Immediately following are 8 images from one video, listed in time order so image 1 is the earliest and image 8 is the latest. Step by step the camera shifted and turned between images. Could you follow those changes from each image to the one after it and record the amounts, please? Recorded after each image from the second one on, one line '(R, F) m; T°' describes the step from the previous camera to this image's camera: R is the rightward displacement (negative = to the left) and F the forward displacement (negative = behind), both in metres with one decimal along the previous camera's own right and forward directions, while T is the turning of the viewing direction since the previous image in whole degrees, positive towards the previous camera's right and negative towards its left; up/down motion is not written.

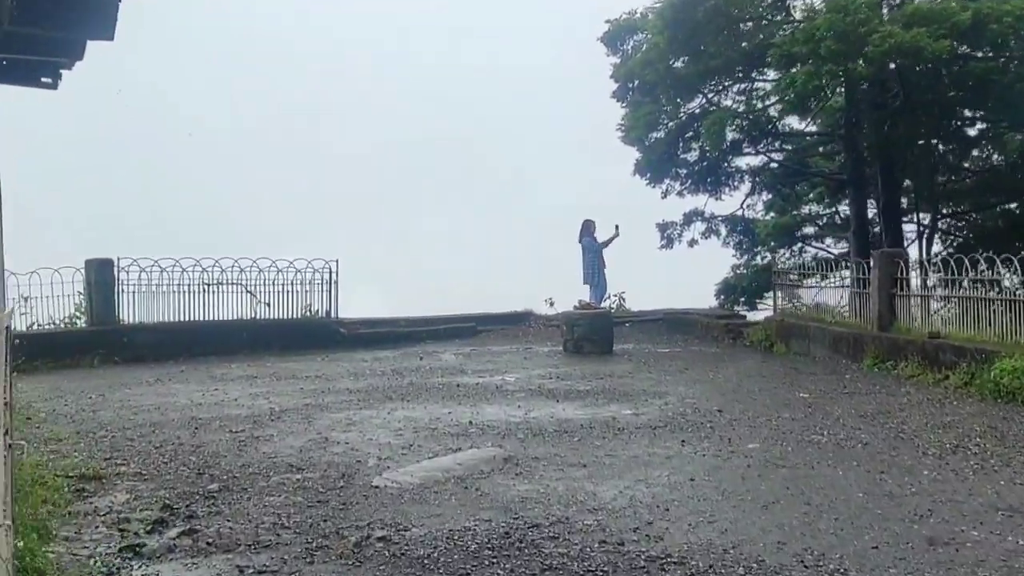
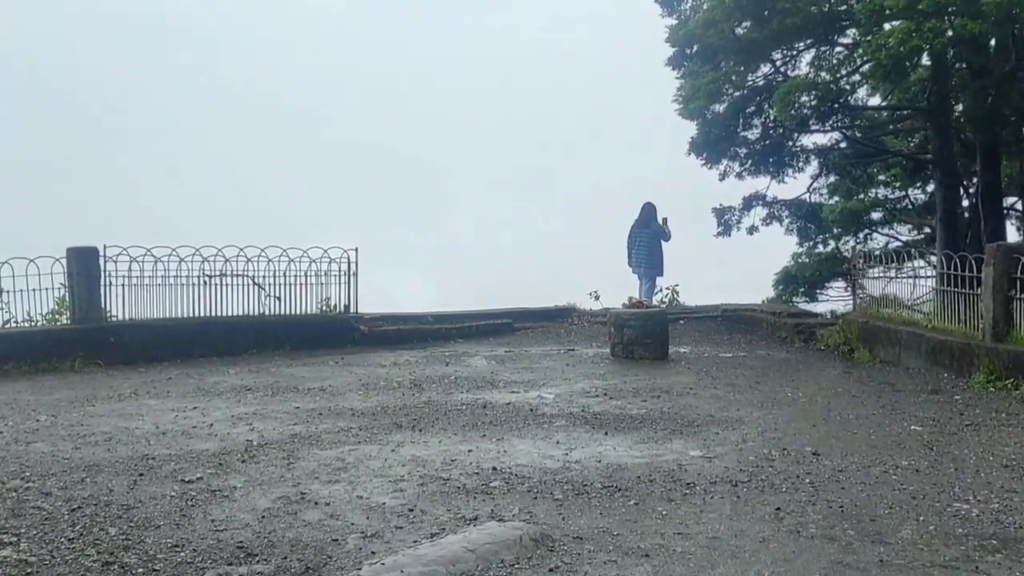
(0.0, +1.8) m; -2°
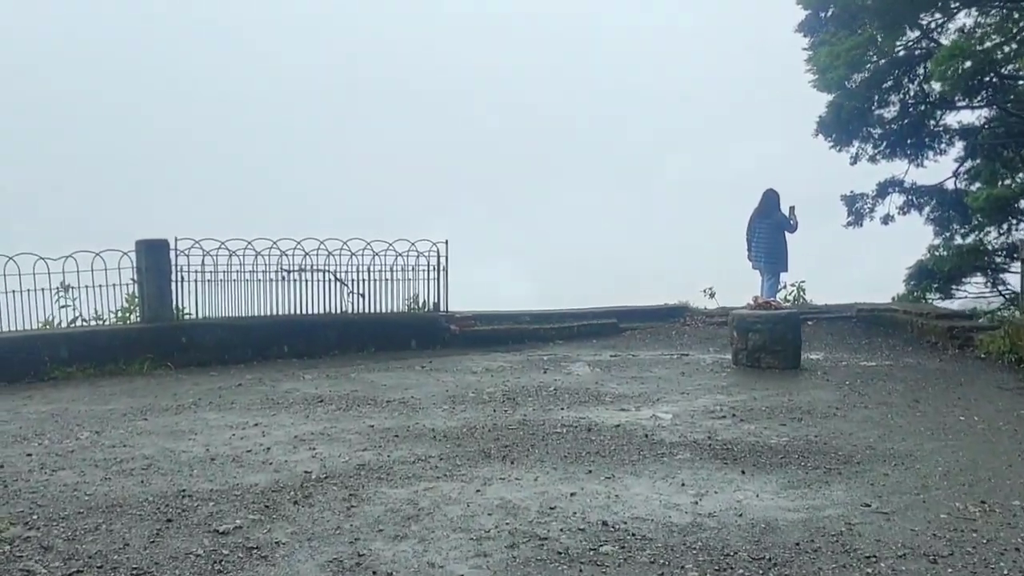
(-0.1, +1.3) m; -6°
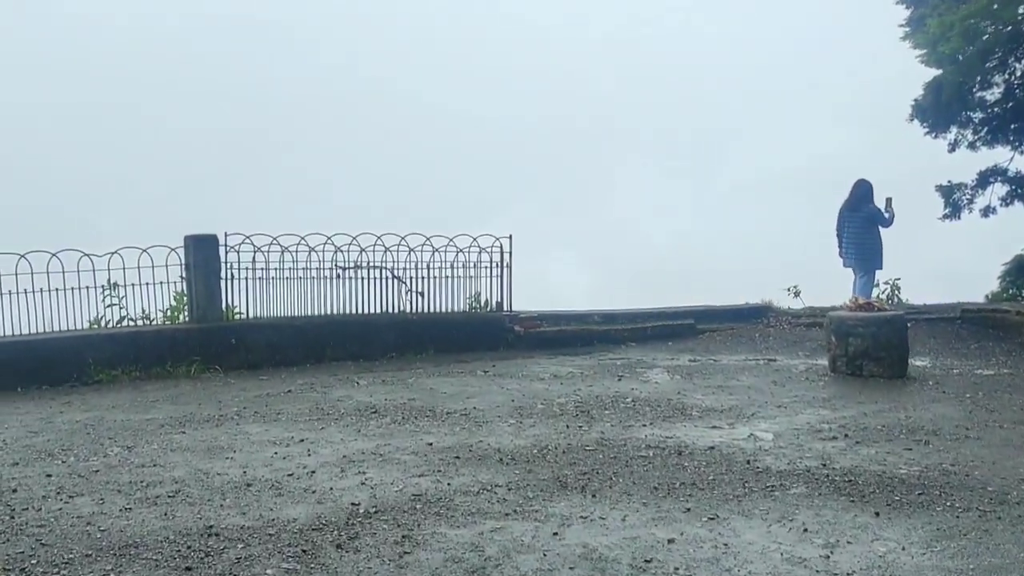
(-0.1, +0.9) m; -3°
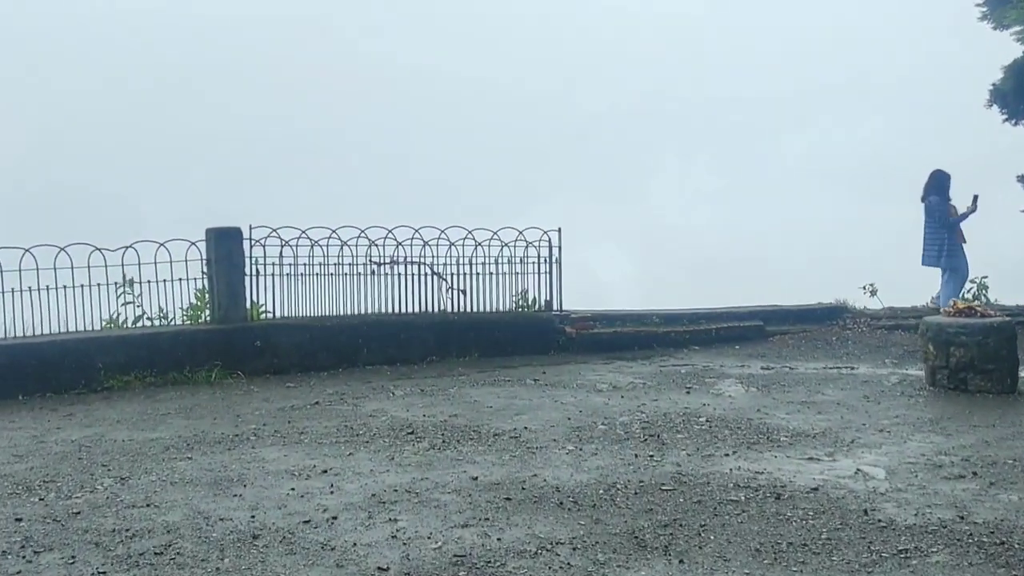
(-0.1, +1.1) m; -2°
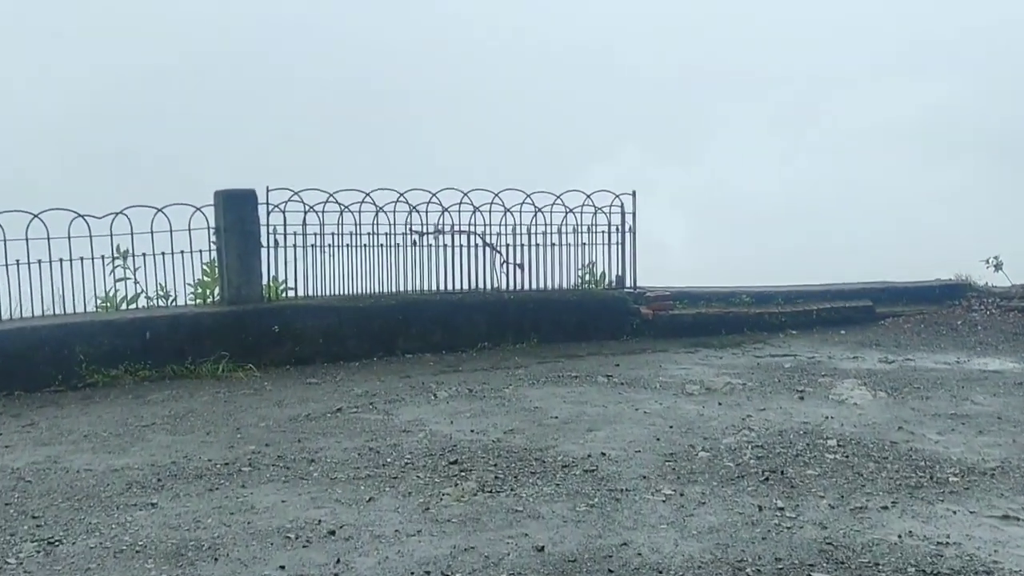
(-0.1, +1.7) m; -3°
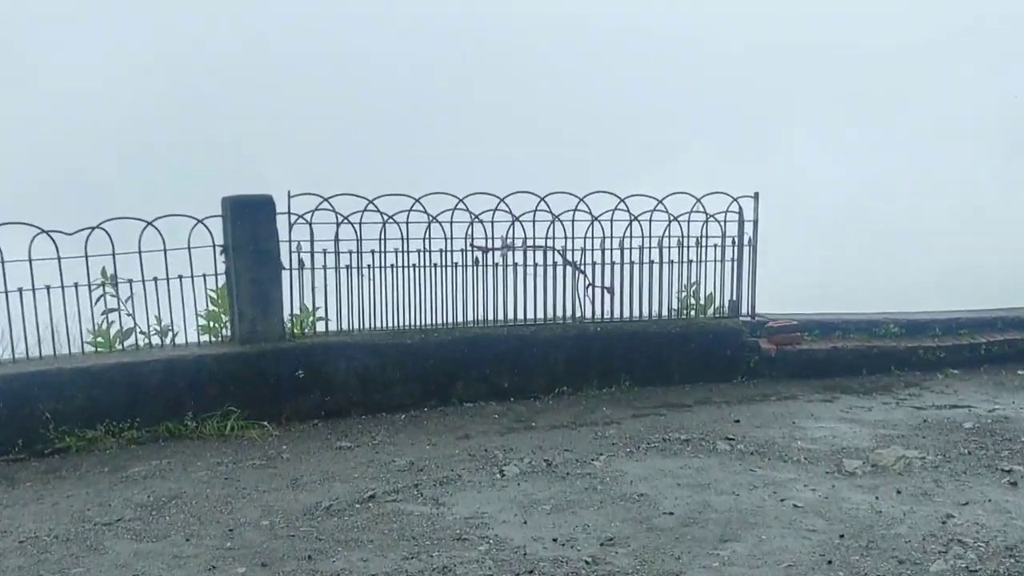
(-0.1, +1.8) m; -4°
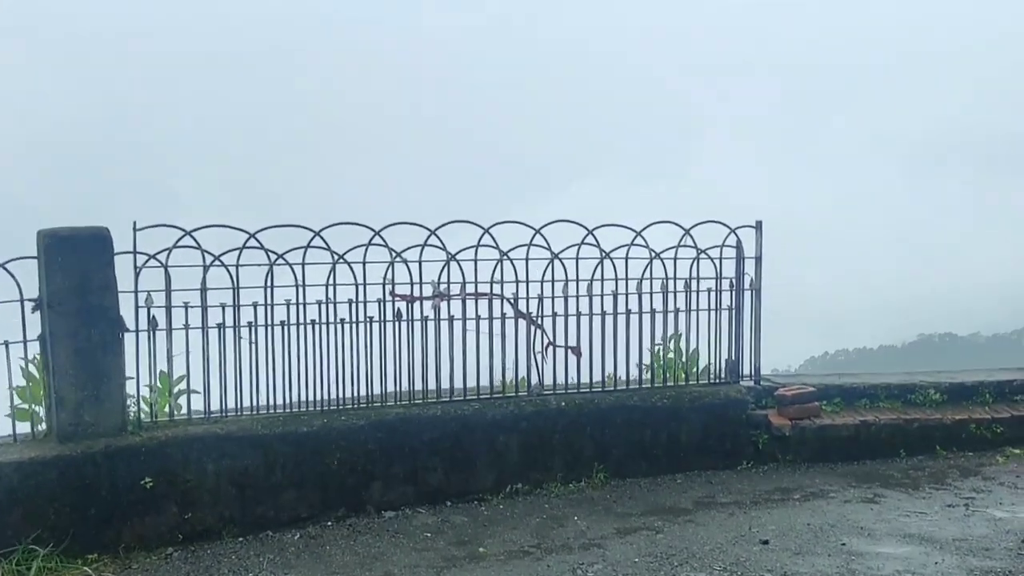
(-0.1, +1.9) m; +5°
